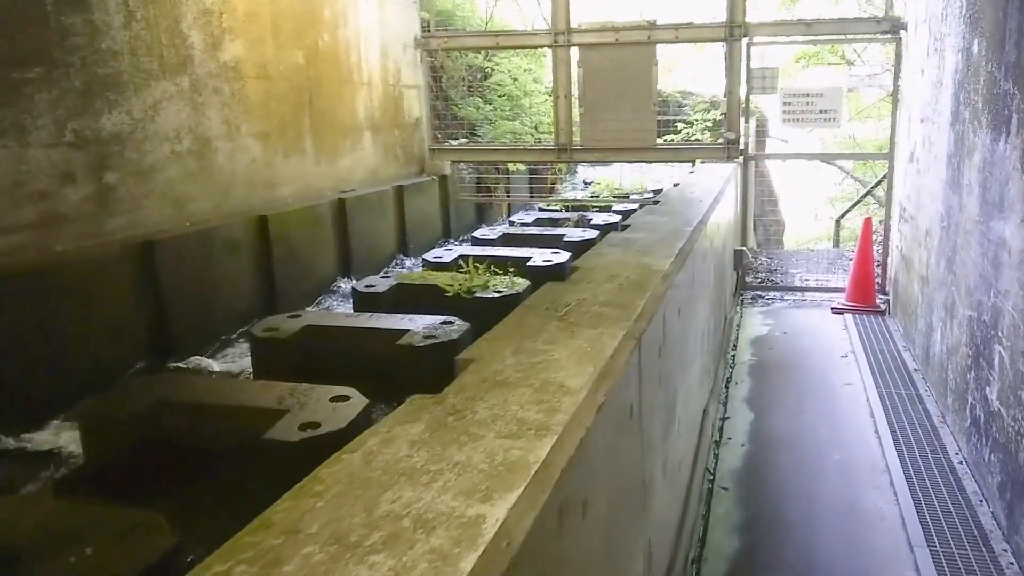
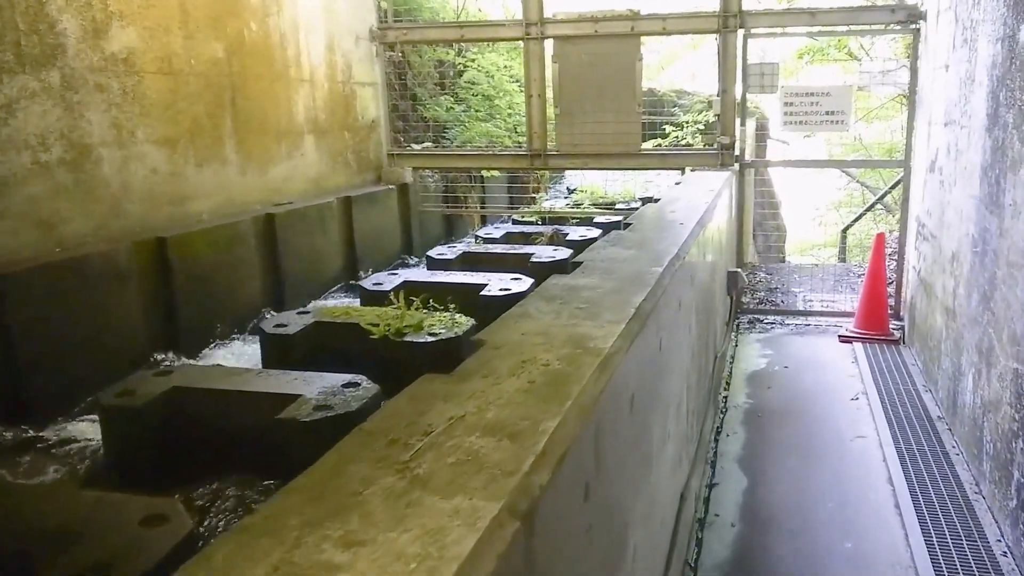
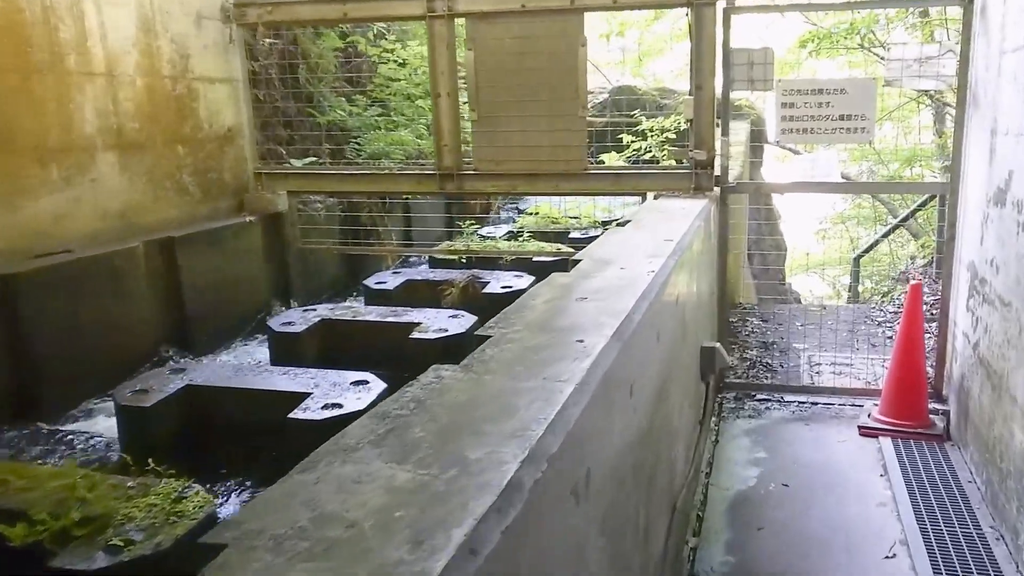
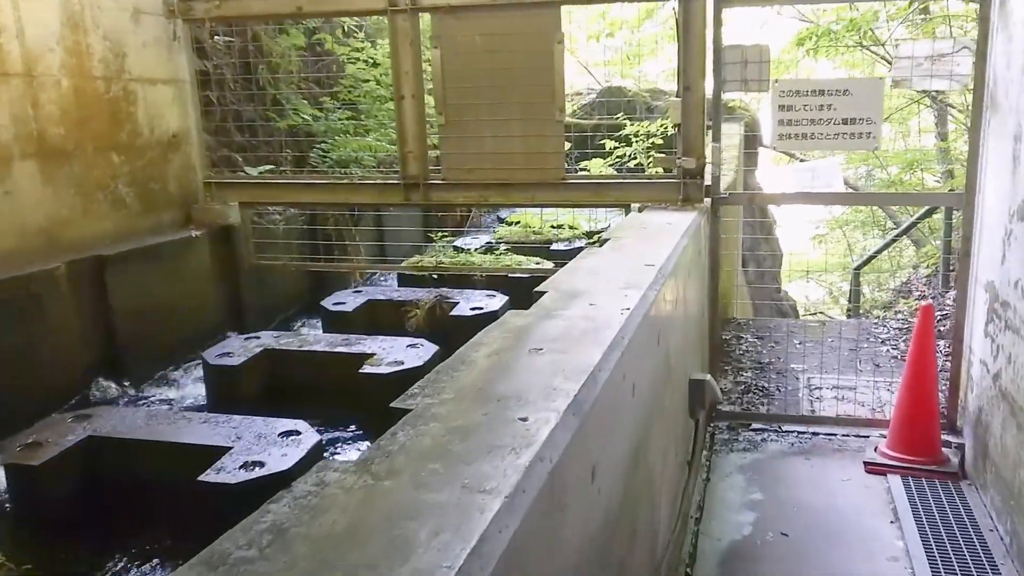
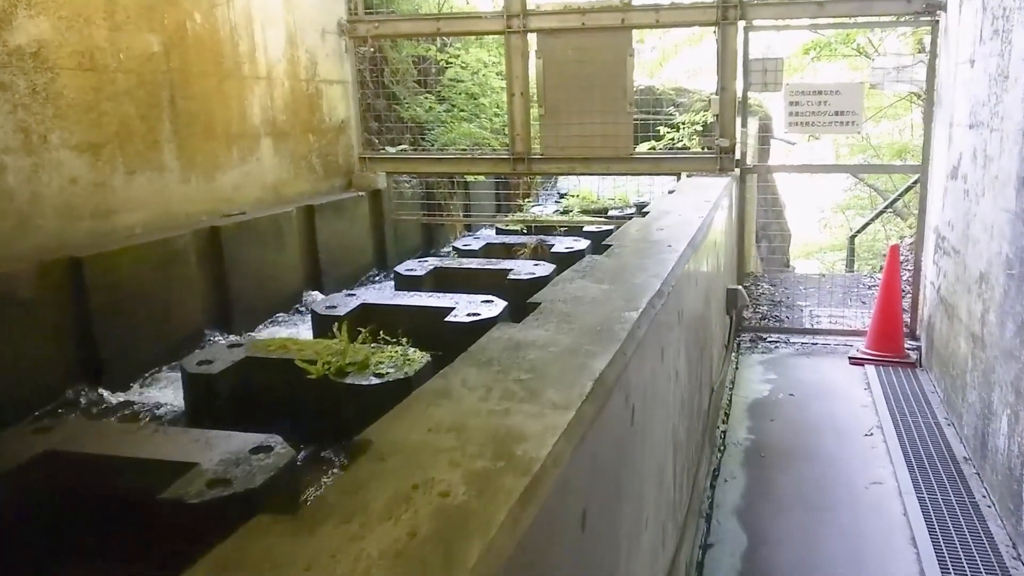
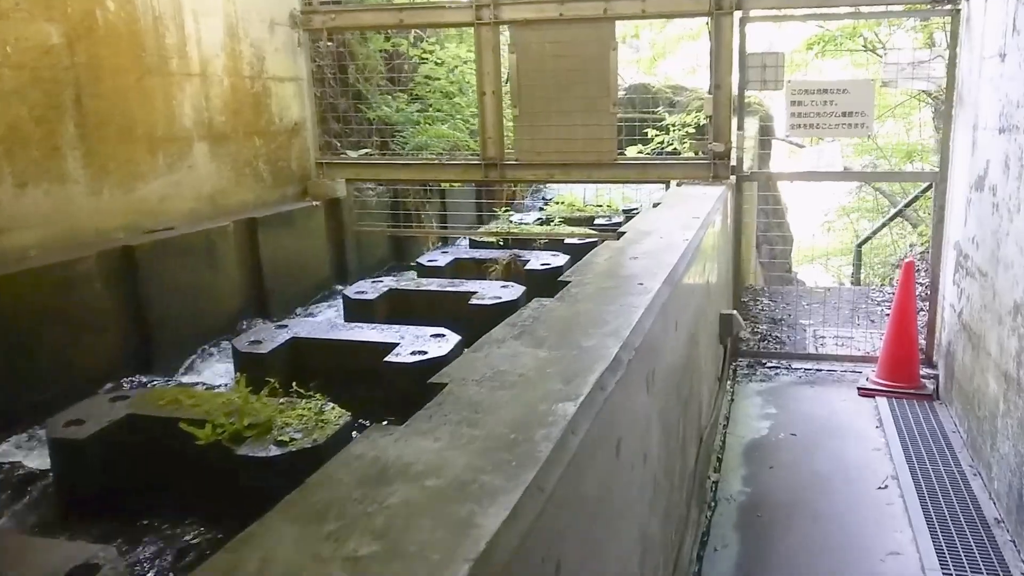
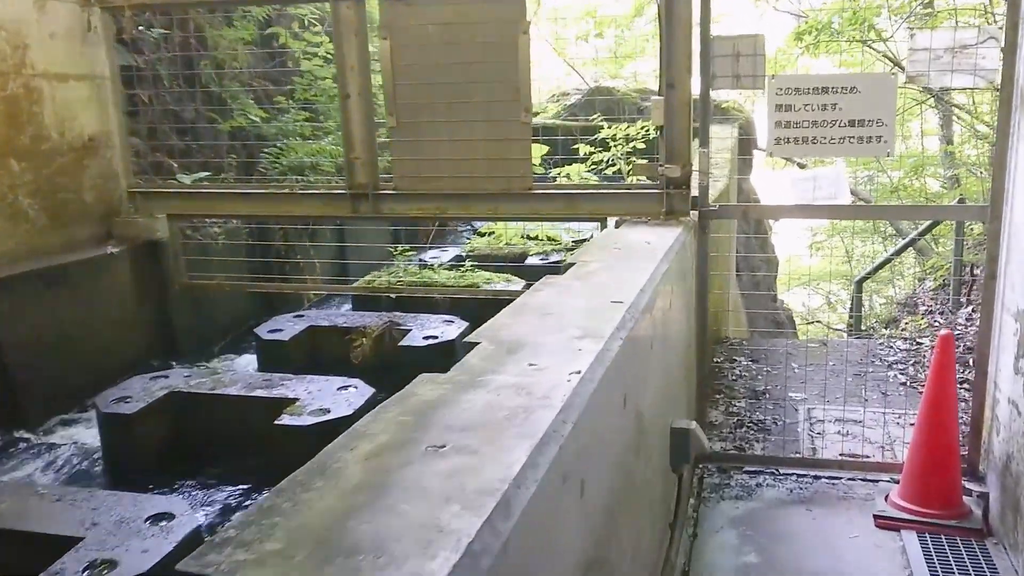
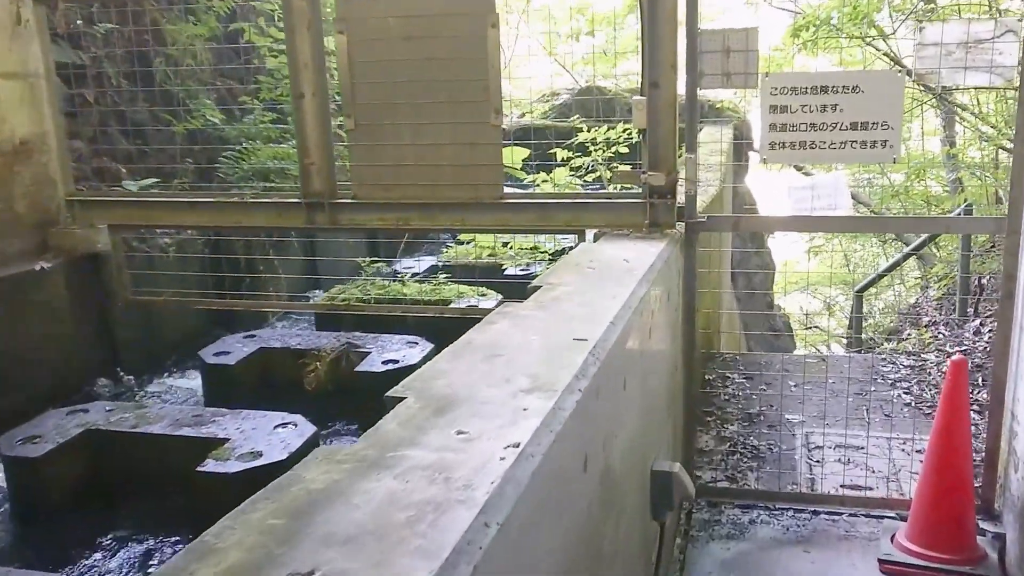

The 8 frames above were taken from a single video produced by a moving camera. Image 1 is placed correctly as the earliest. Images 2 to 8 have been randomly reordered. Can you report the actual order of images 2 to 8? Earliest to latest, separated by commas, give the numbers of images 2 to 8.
2, 5, 6, 3, 4, 7, 8
